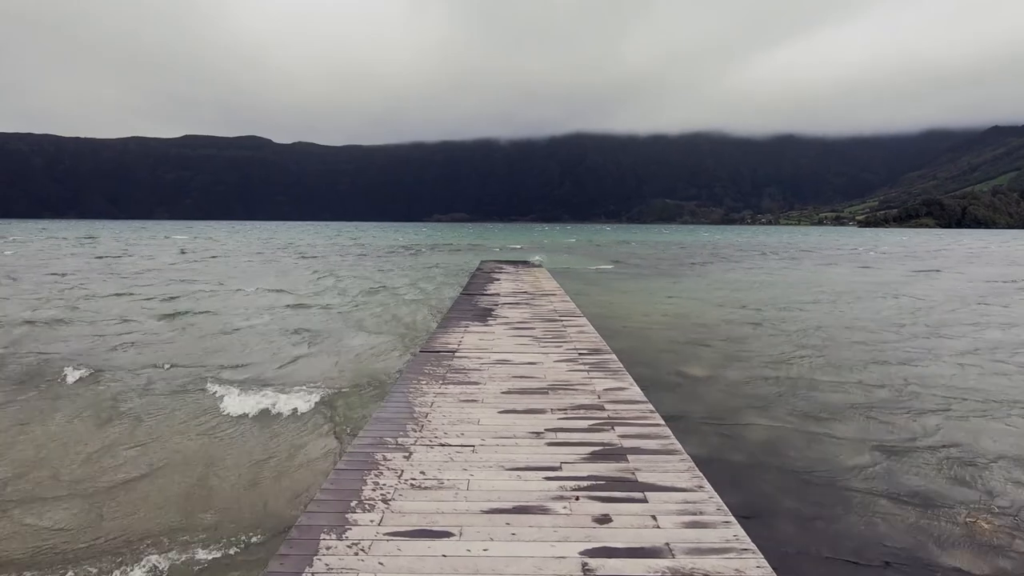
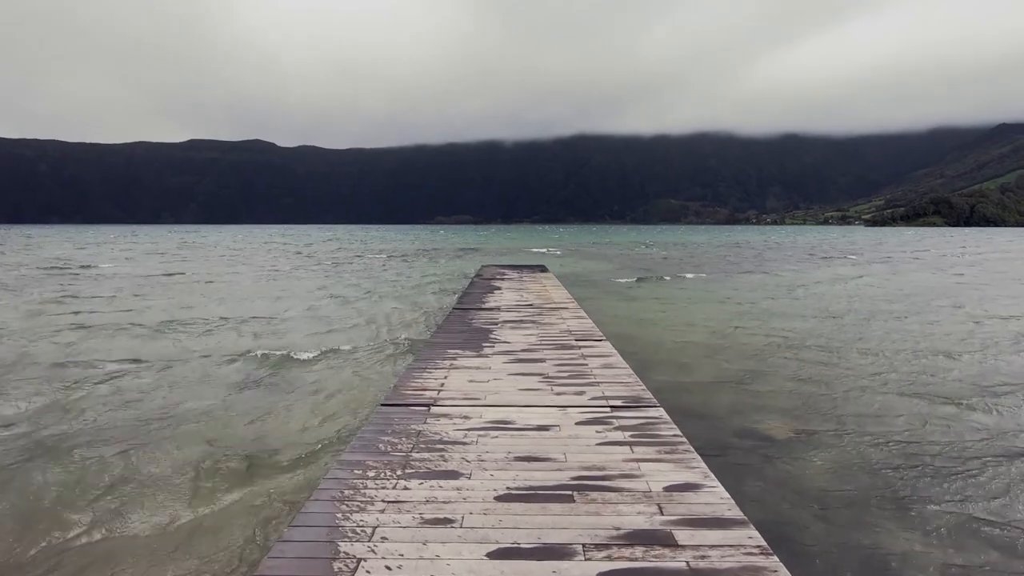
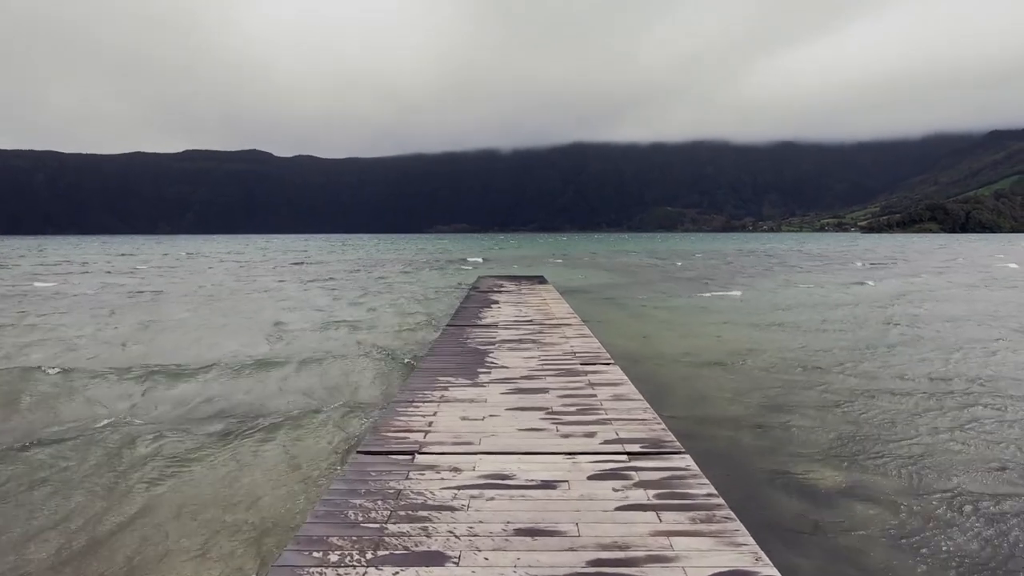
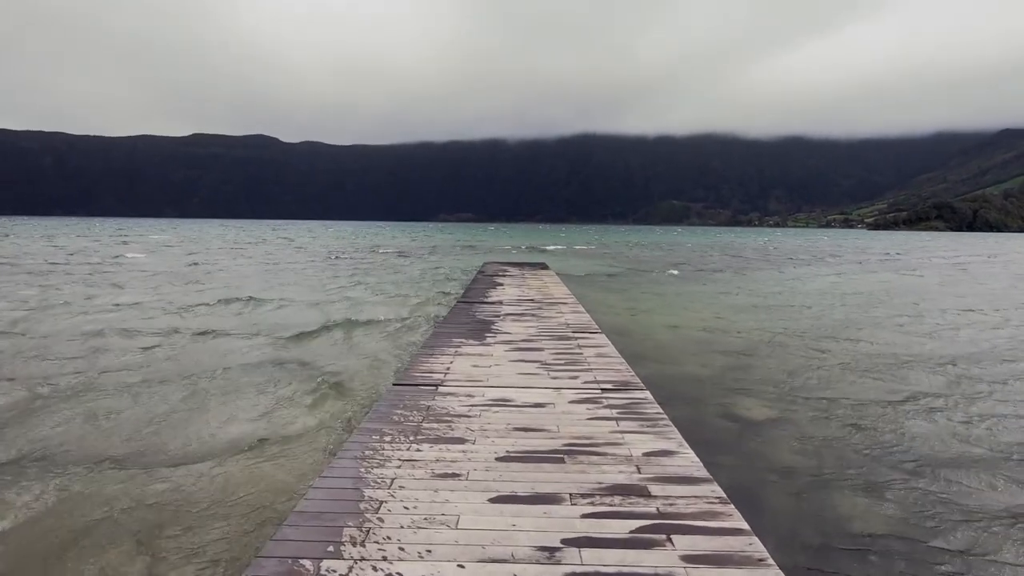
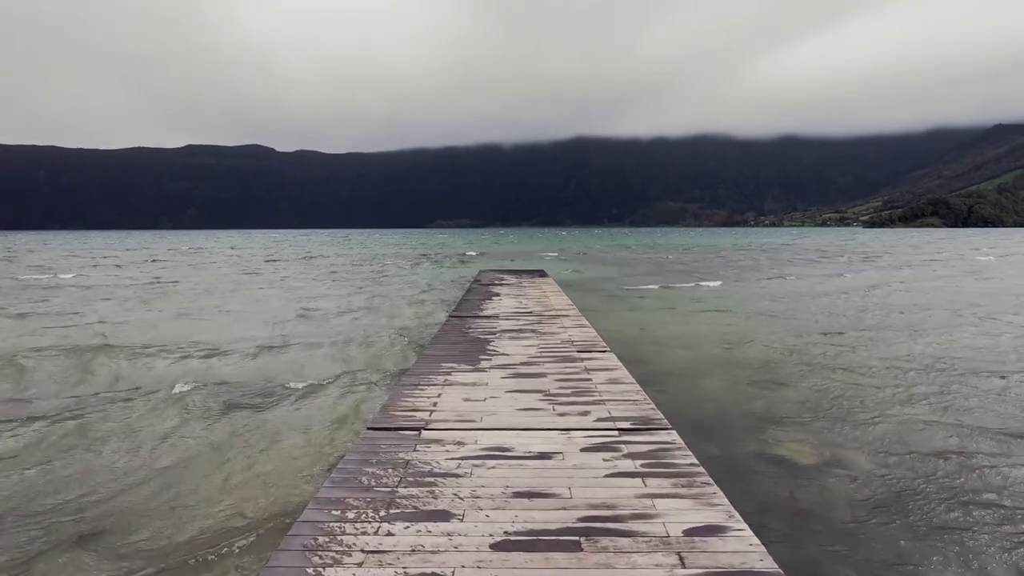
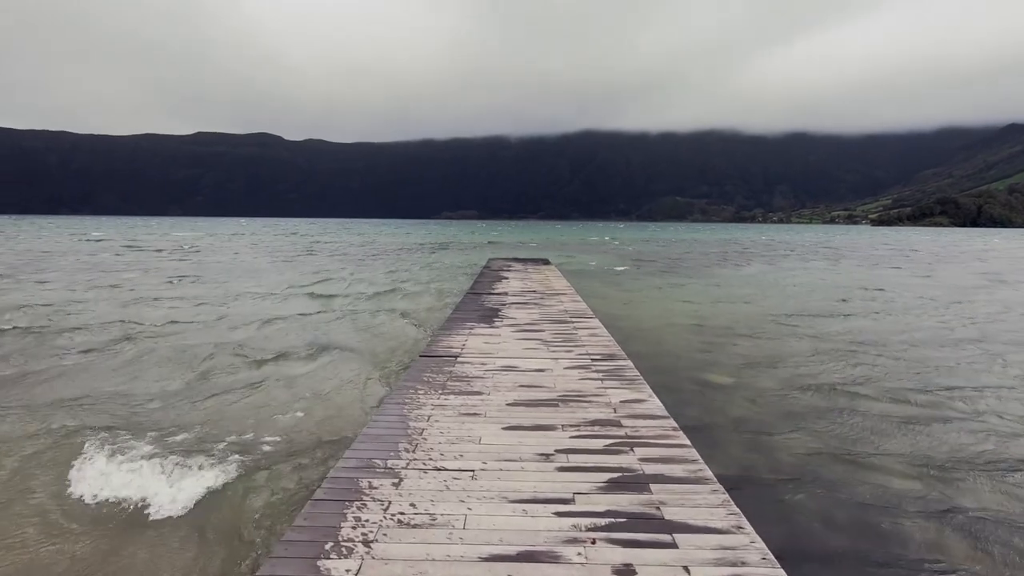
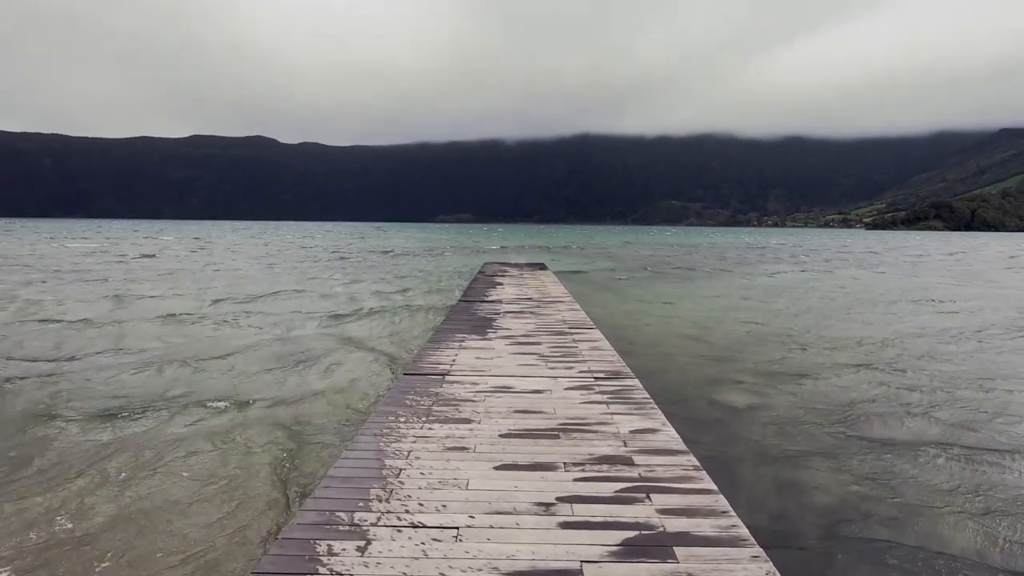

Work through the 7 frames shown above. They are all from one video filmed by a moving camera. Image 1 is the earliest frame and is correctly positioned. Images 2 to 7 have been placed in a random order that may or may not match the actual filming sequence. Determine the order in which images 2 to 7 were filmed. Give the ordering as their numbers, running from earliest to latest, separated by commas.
6, 7, 4, 2, 5, 3
